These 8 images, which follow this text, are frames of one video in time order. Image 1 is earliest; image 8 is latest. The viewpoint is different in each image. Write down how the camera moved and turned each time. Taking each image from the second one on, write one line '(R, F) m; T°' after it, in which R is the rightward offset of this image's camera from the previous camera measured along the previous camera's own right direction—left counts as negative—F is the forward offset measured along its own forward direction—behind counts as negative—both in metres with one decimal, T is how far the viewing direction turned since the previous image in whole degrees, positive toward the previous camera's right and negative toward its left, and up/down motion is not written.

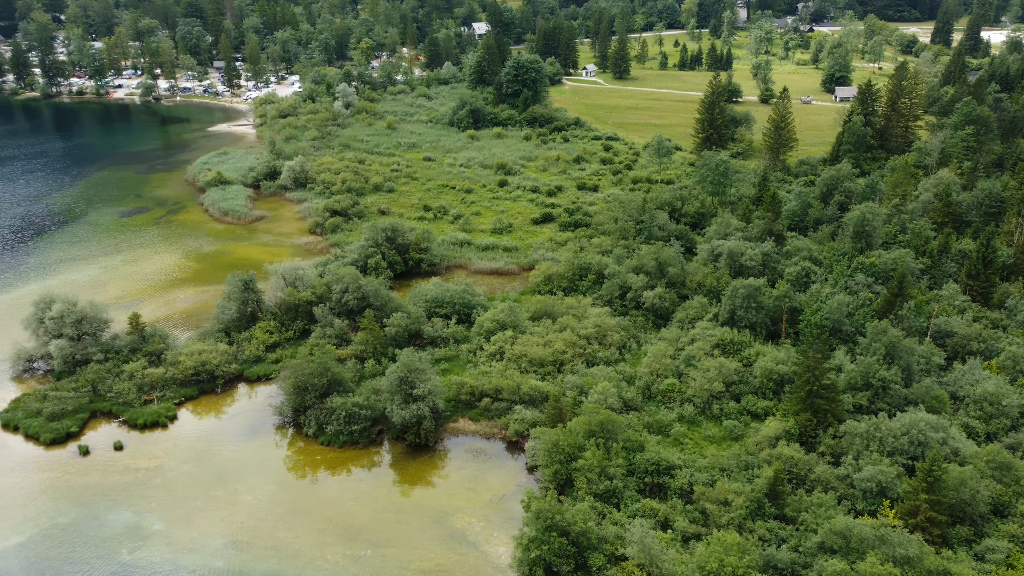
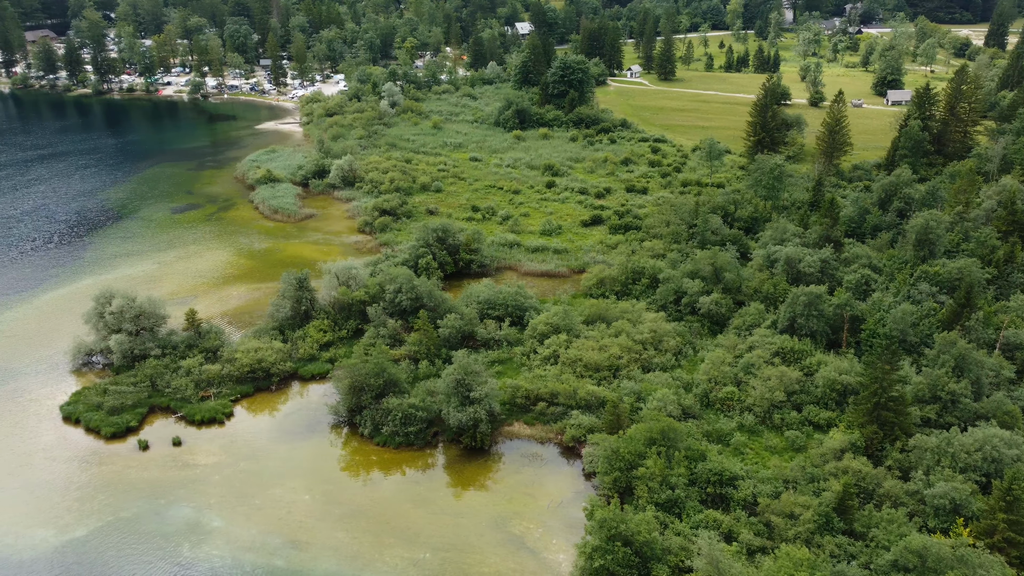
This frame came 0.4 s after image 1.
(-1.1, +0.3) m; -2°
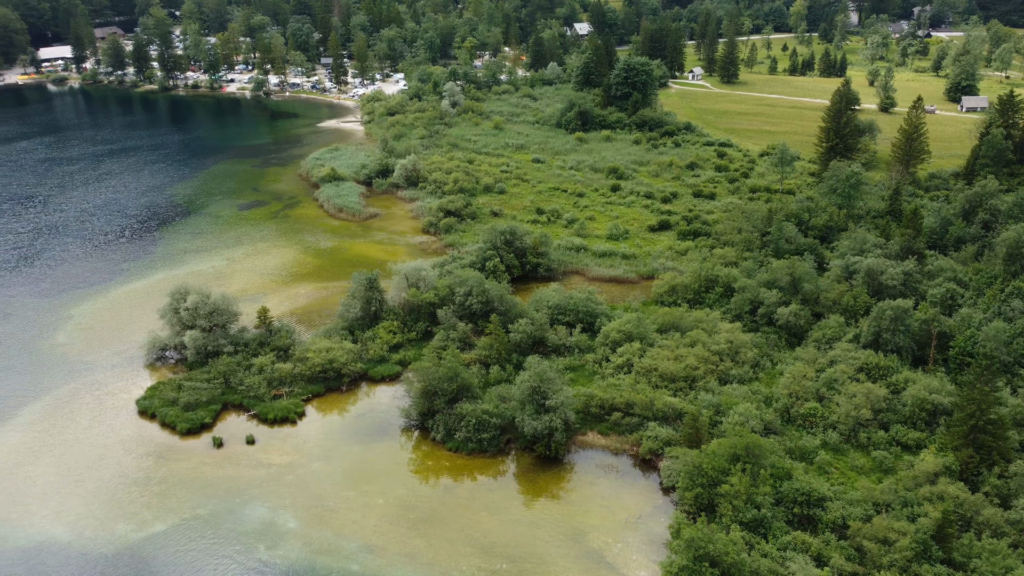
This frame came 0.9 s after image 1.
(-1.4, +0.6) m; -3°
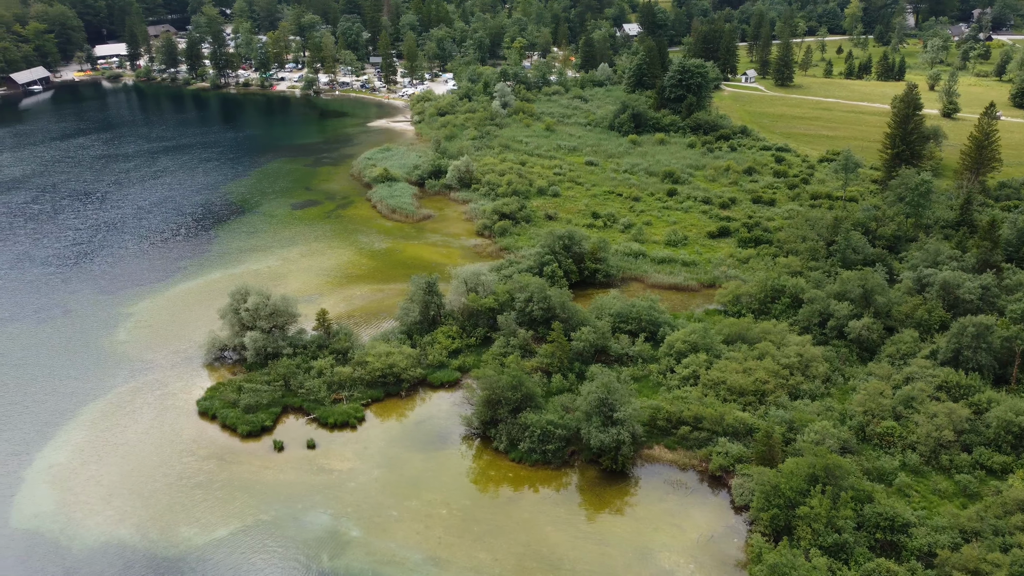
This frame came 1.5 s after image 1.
(-1.3, +0.7) m; -2°
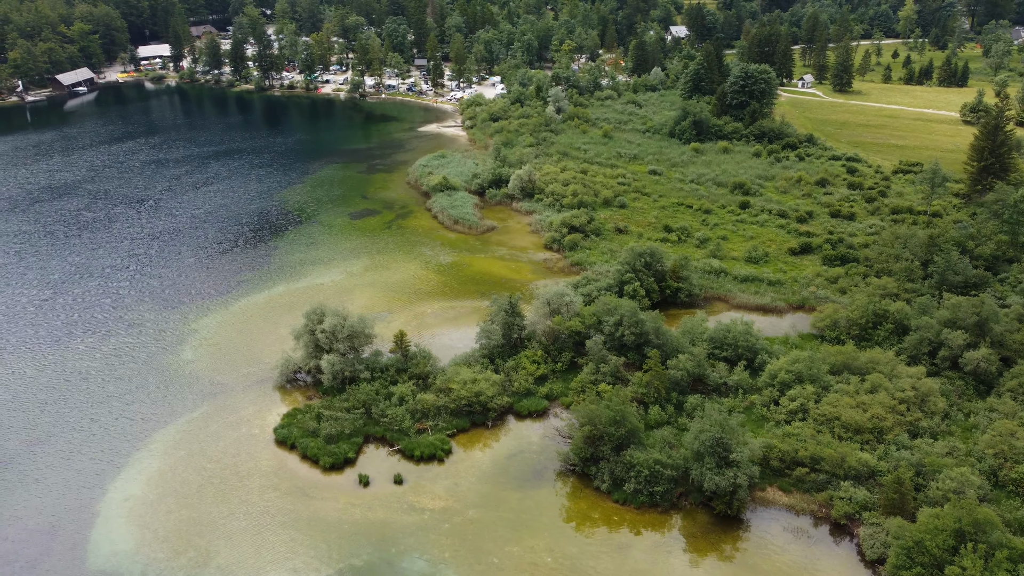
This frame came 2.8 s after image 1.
(-3.0, +2.0) m; -1°
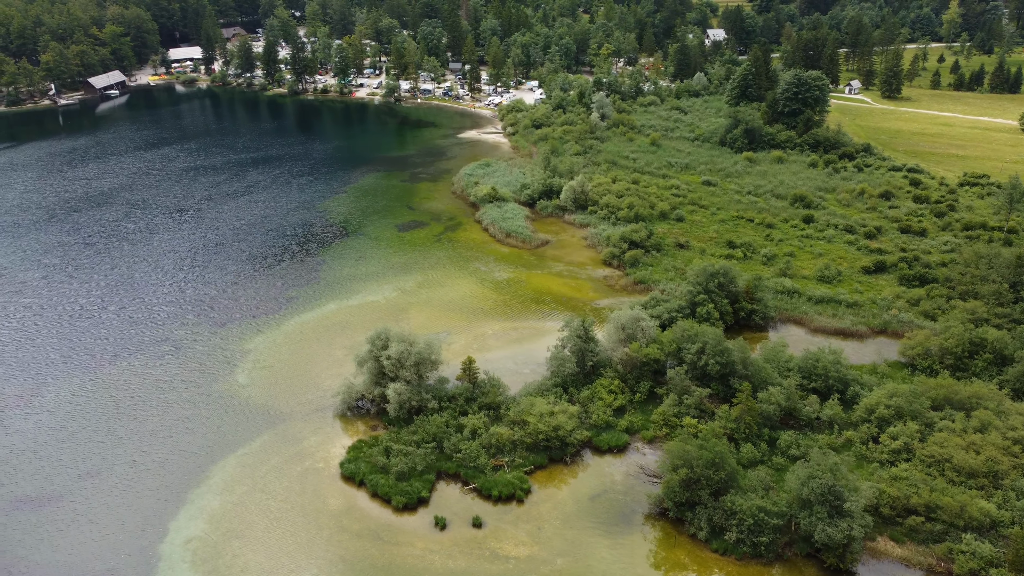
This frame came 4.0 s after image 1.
(-2.6, +2.0) m; -1°
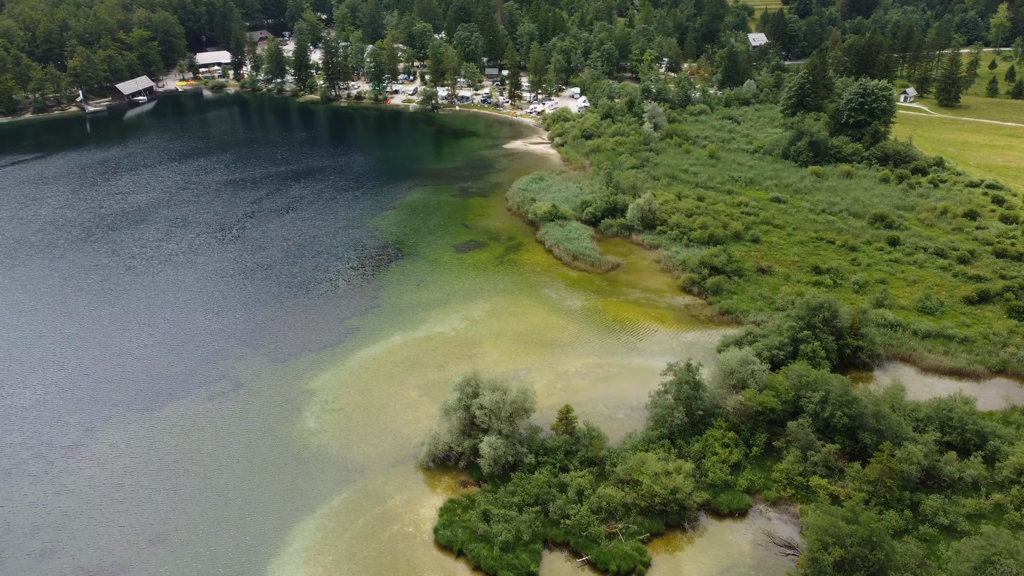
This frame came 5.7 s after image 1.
(-3.6, +3.1) m; 0°
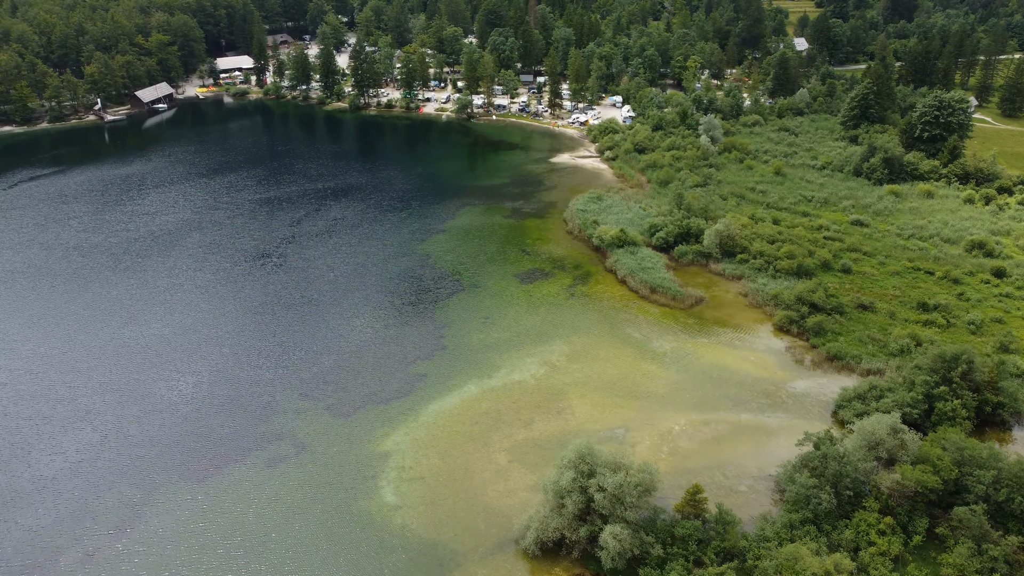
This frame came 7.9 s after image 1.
(-3.9, +4.2) m; 0°
